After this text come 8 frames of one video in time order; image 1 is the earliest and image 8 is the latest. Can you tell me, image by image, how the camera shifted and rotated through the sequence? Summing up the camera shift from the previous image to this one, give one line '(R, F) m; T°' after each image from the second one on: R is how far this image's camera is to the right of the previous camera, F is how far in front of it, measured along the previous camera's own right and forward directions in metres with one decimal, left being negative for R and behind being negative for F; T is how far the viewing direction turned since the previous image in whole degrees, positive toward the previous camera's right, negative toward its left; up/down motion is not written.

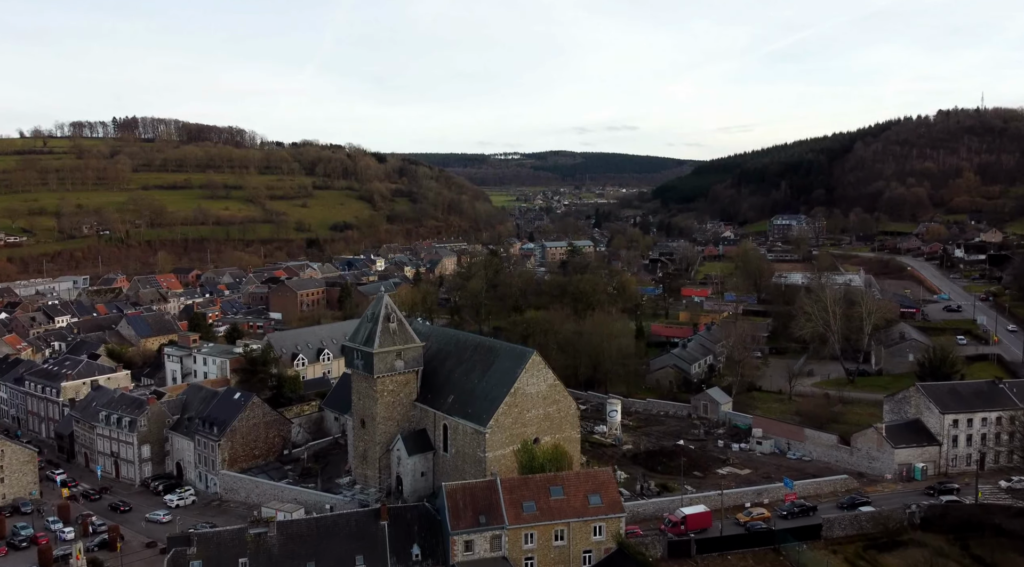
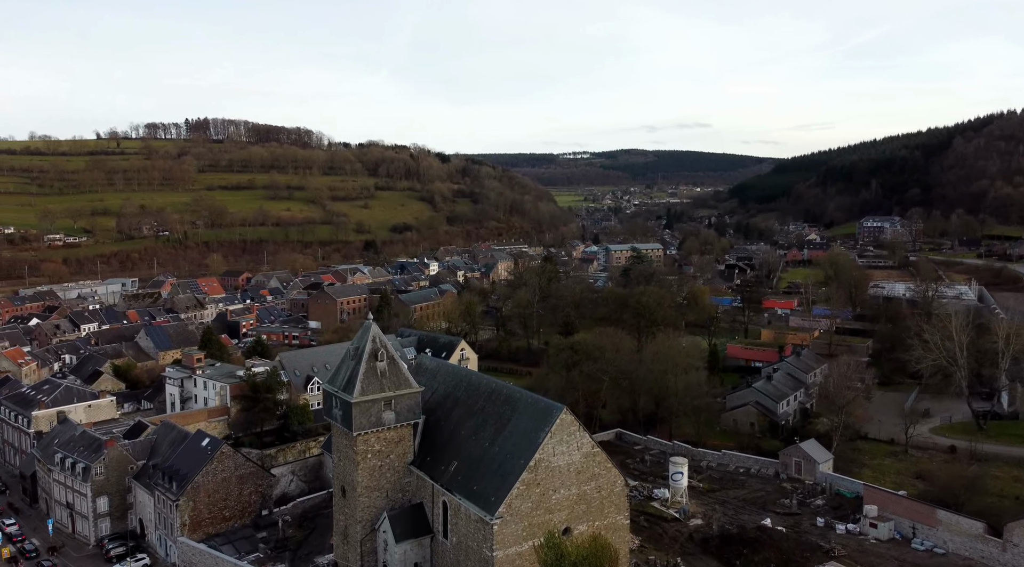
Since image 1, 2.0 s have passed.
(+1.3, +7.9) m; -5°
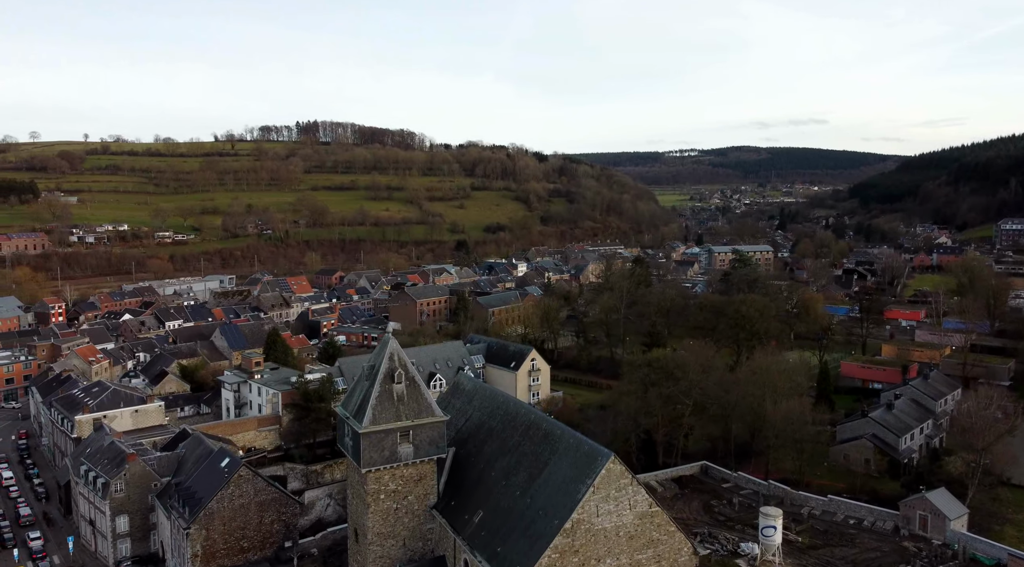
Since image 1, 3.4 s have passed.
(+1.4, +4.5) m; -8°
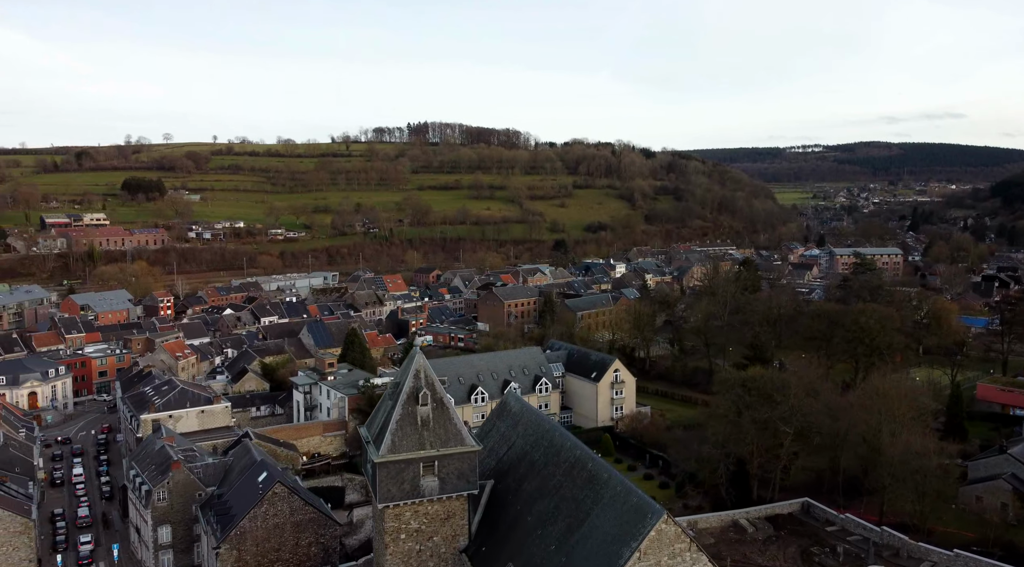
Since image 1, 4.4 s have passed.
(+1.4, +3.2) m; -8°
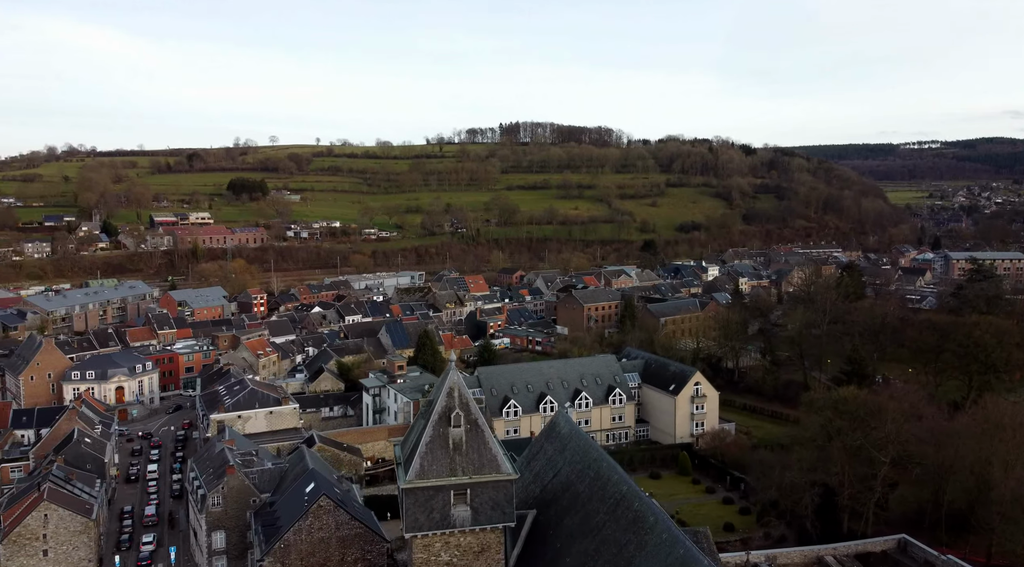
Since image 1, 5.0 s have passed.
(+1.0, +1.8) m; -7°
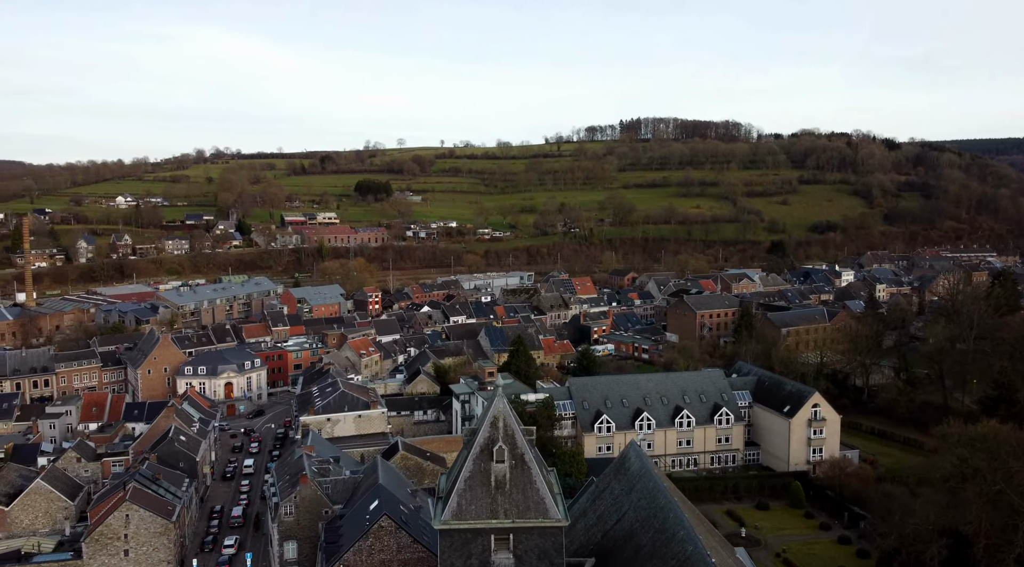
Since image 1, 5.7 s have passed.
(+1.2, +2.1) m; -9°
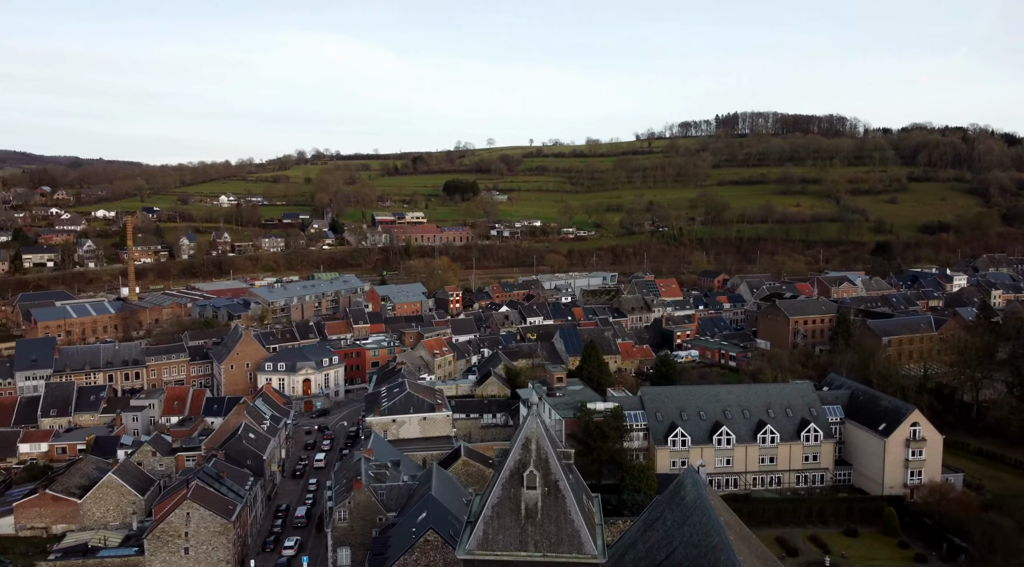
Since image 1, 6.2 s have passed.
(+0.9, +1.3) m; -7°
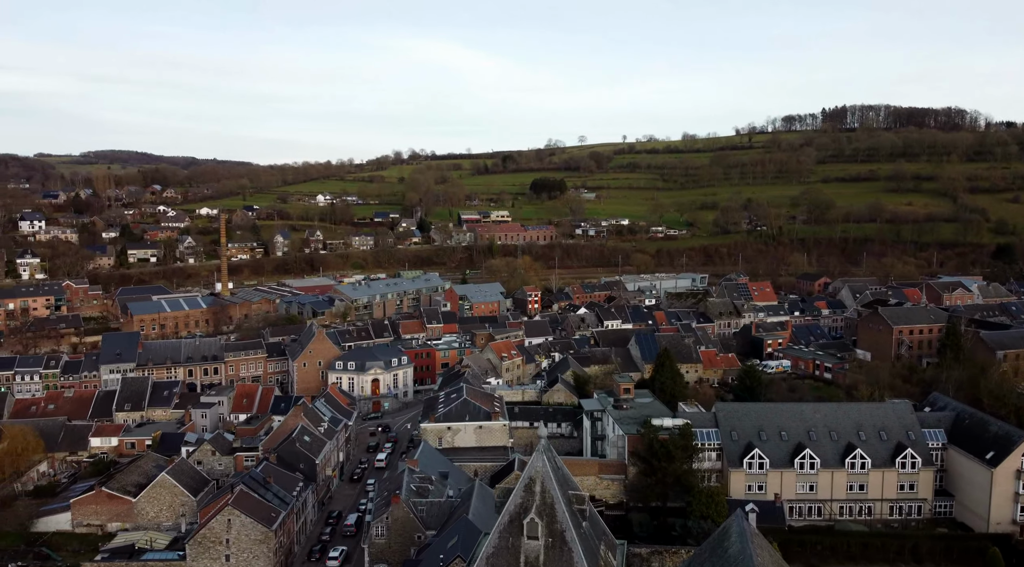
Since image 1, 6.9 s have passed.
(+1.2, +1.9) m; -7°
